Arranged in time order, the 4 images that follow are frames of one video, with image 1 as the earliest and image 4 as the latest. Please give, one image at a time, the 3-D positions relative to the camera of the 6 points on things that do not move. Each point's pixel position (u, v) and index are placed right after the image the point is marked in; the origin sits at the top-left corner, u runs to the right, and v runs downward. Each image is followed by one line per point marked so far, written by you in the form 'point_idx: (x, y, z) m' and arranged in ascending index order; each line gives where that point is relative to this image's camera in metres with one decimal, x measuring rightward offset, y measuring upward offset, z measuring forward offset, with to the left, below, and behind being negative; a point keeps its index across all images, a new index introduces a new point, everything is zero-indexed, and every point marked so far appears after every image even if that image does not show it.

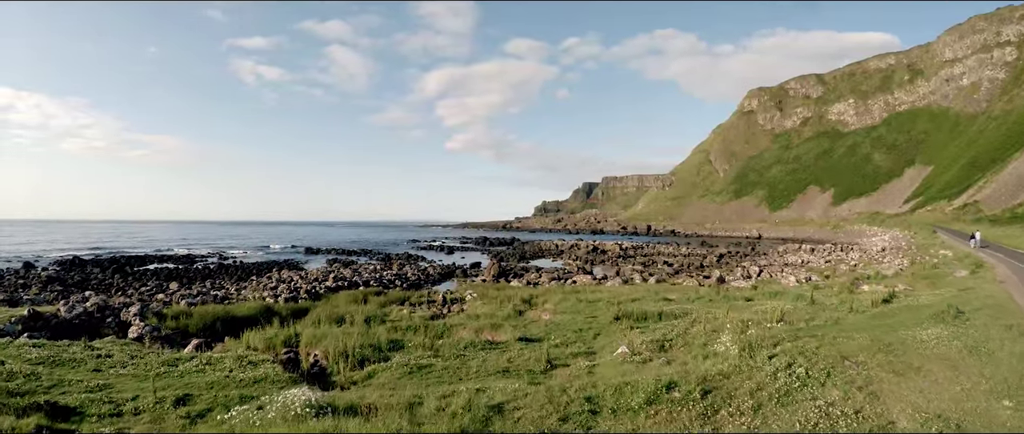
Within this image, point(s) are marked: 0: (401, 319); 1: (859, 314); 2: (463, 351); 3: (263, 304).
0: (-3.3, -3.1, +14.7) m
1: (+10.4, -3.0, +14.6) m
2: (-1.0, -2.8, +10.3) m
3: (-9.3, -3.2, +18.1) m
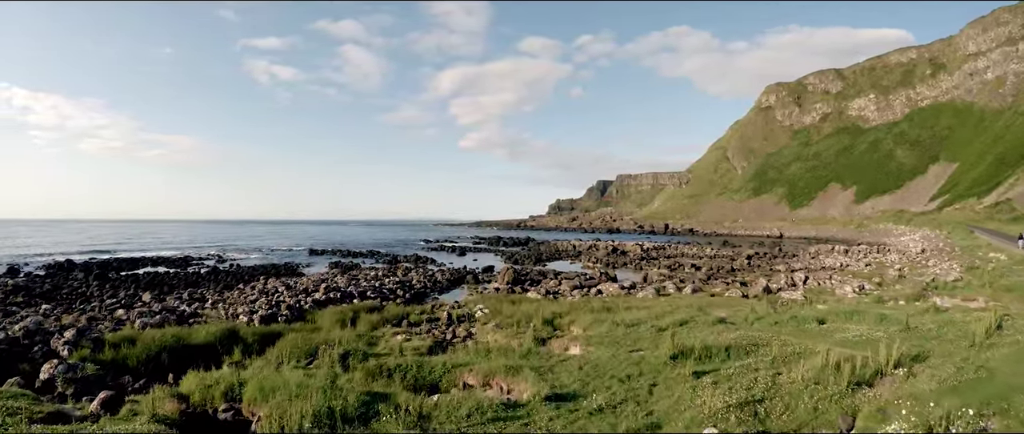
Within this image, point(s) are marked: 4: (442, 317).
0: (-2.9, -3.2, +11.5) m
1: (+10.9, -3.1, +11.0) m
2: (-0.7, -3.0, +7.0) m
3: (-8.7, -3.3, +15.0) m
4: (-2.5, -3.5, +17.0) m
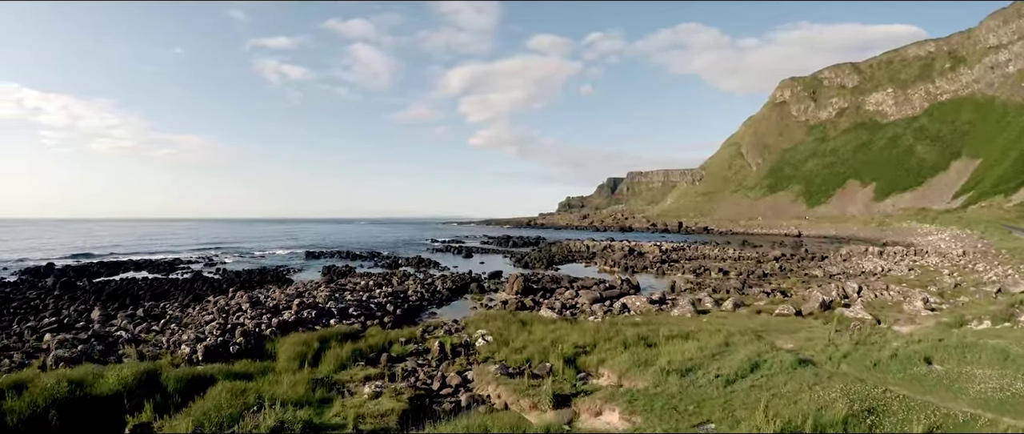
0: (-2.7, -3.4, +8.0) m
1: (+11.0, -3.2, +7.3) m
2: (-0.6, -3.1, +3.4) m
3: (-8.5, -3.5, +11.6) m
4: (-2.2, -3.6, +13.5) m
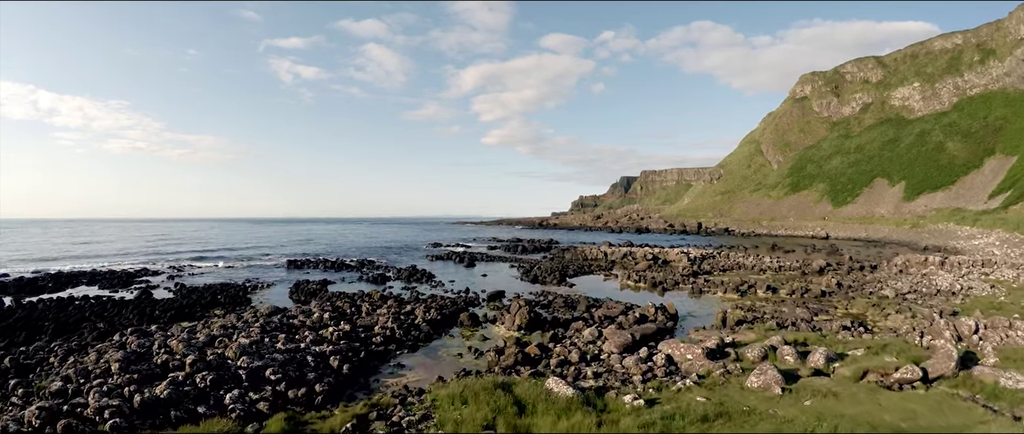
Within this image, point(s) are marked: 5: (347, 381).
0: (-3.1, -3.9, +2.2) m
1: (+10.6, -3.7, +1.1) m
2: (-1.2, -3.7, -2.4) m
3: (-8.8, -4.0, +5.9) m
4: (-2.5, -4.1, +7.7) m
5: (-4.2, -4.4, +13.2) m
